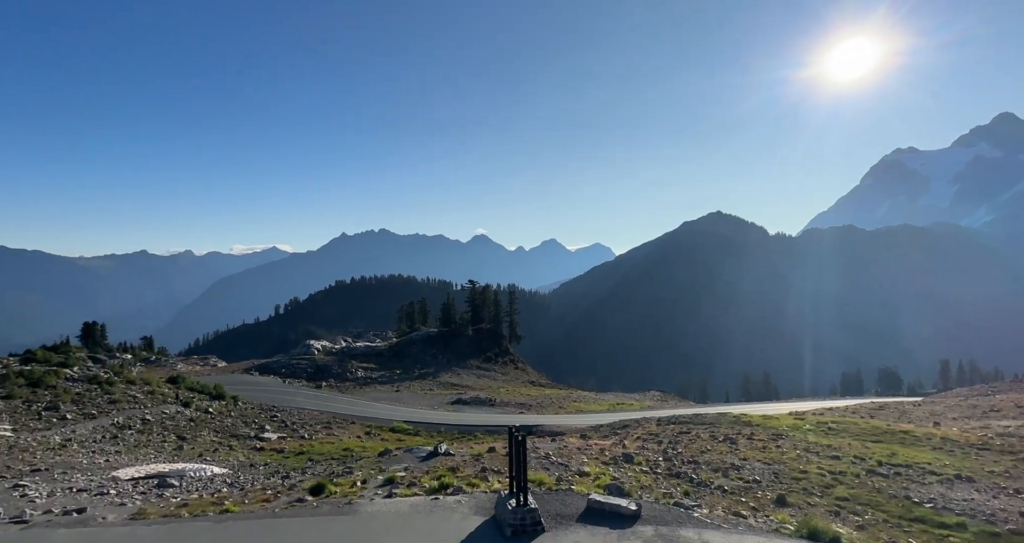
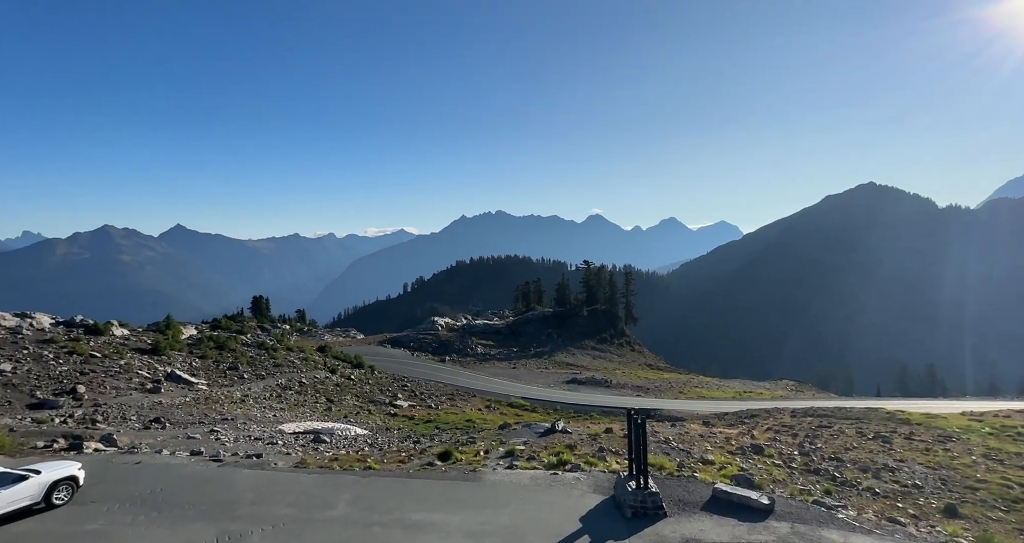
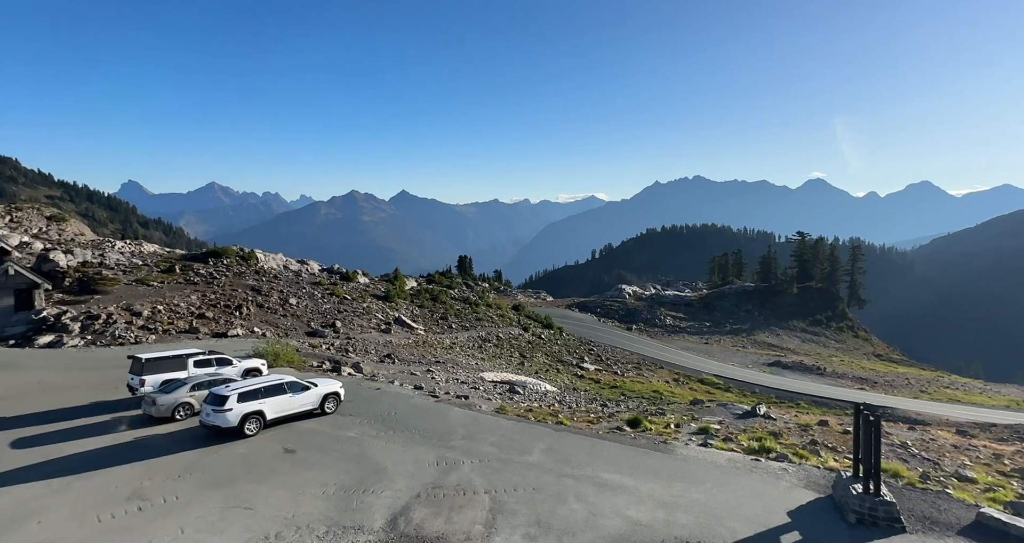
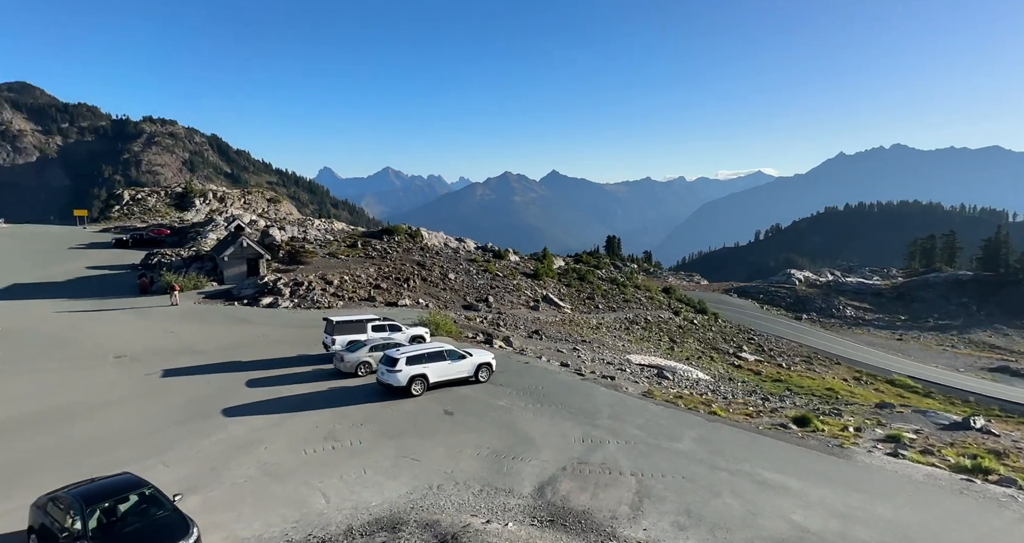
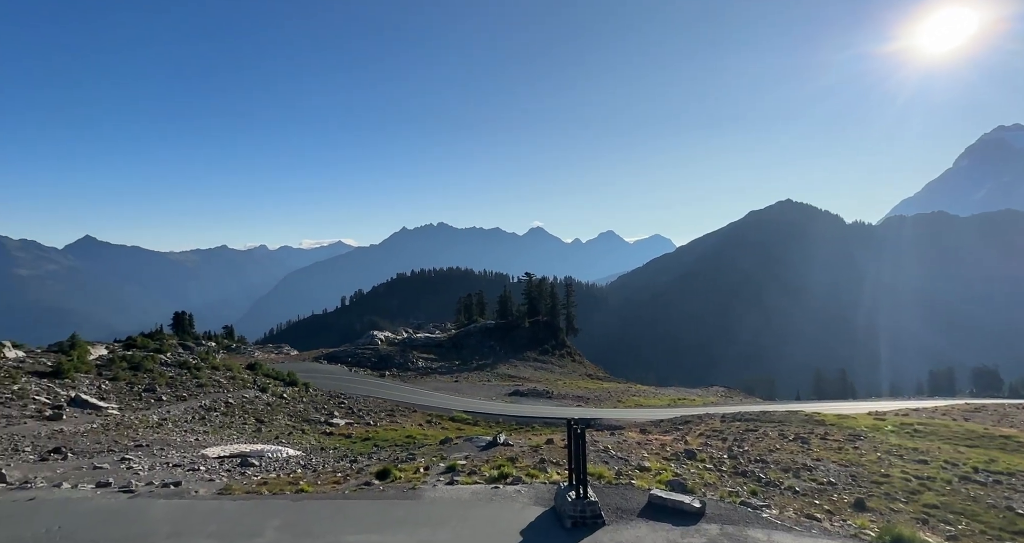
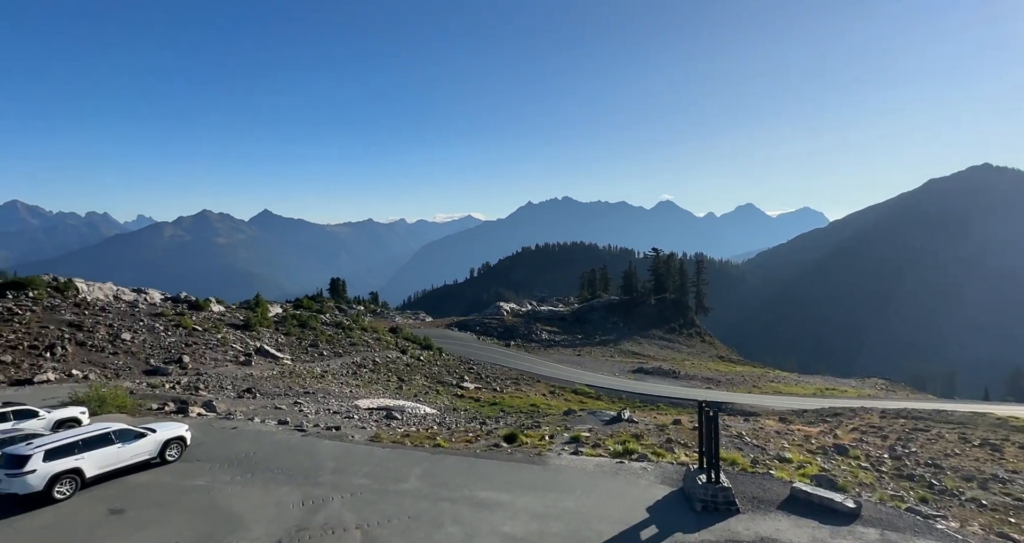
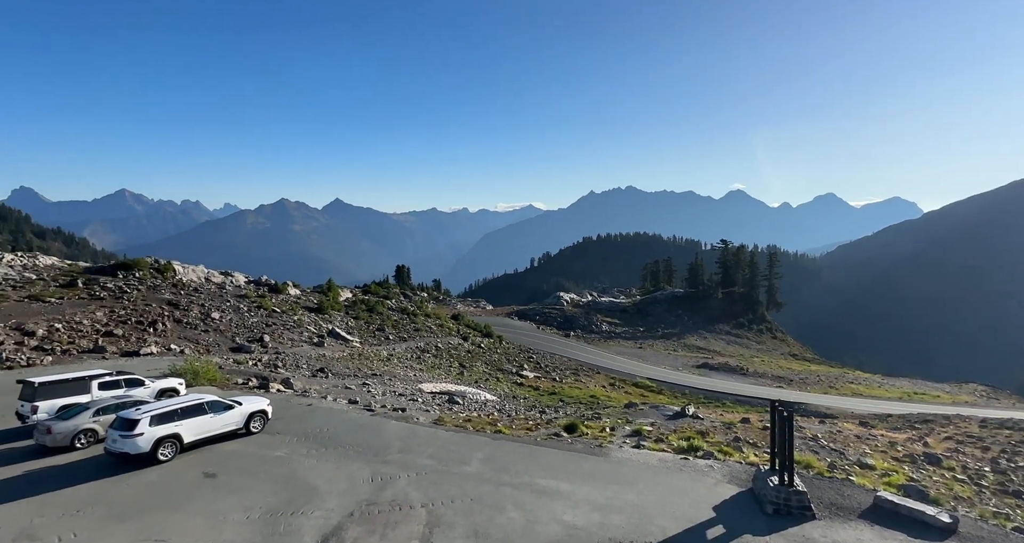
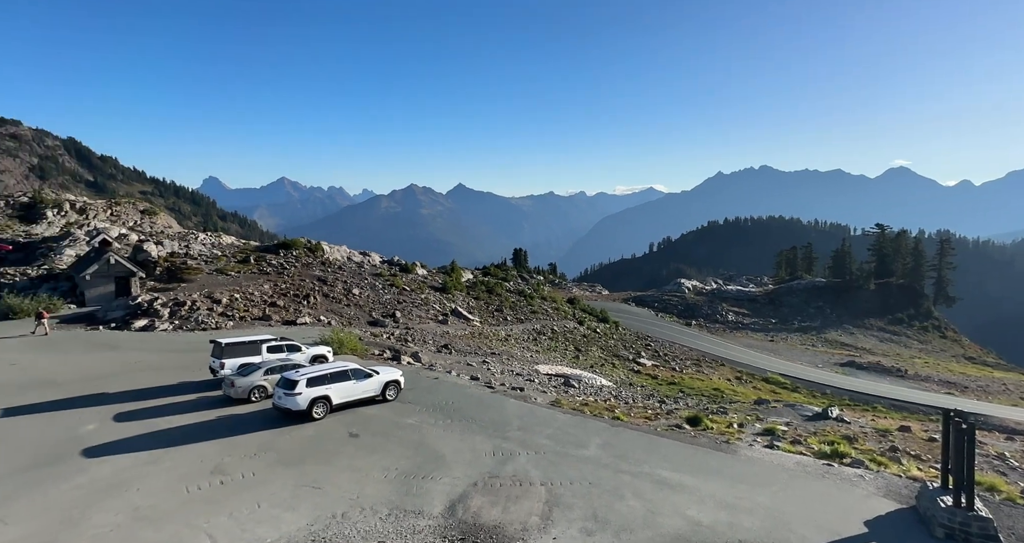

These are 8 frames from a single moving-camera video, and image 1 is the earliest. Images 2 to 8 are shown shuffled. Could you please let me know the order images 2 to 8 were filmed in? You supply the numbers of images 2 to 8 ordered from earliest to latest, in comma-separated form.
5, 2, 6, 7, 3, 8, 4
